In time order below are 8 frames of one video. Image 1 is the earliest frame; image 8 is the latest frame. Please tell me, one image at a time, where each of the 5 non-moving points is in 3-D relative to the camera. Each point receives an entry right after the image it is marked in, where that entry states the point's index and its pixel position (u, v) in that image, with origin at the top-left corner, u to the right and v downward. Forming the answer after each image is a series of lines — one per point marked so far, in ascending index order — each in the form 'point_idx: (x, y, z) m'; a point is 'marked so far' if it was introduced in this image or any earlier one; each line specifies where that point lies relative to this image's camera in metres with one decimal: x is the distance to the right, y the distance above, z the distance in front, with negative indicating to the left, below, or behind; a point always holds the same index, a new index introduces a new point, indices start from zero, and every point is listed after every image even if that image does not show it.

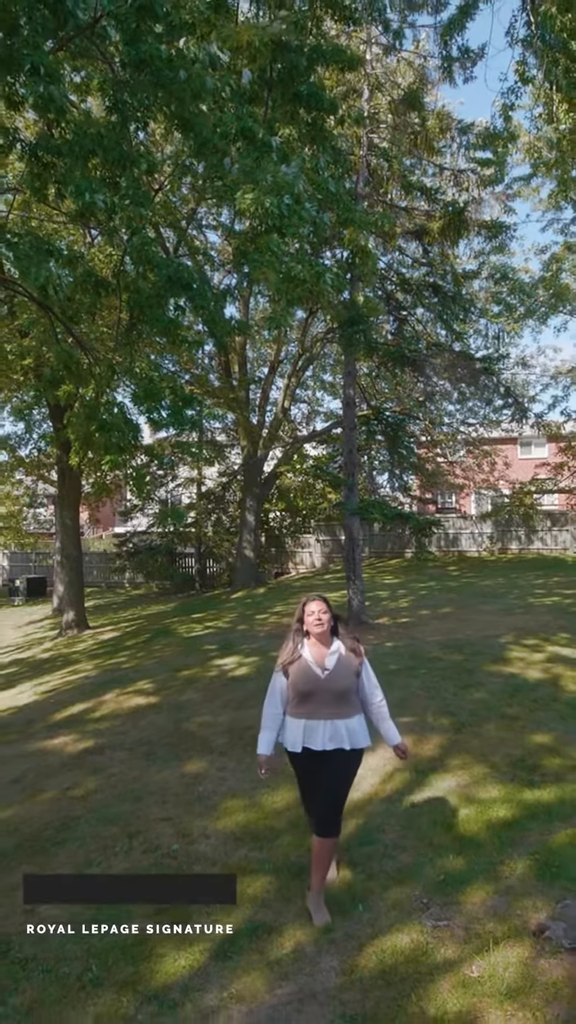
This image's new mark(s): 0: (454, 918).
0: (+0.9, -2.2, +3.6) m
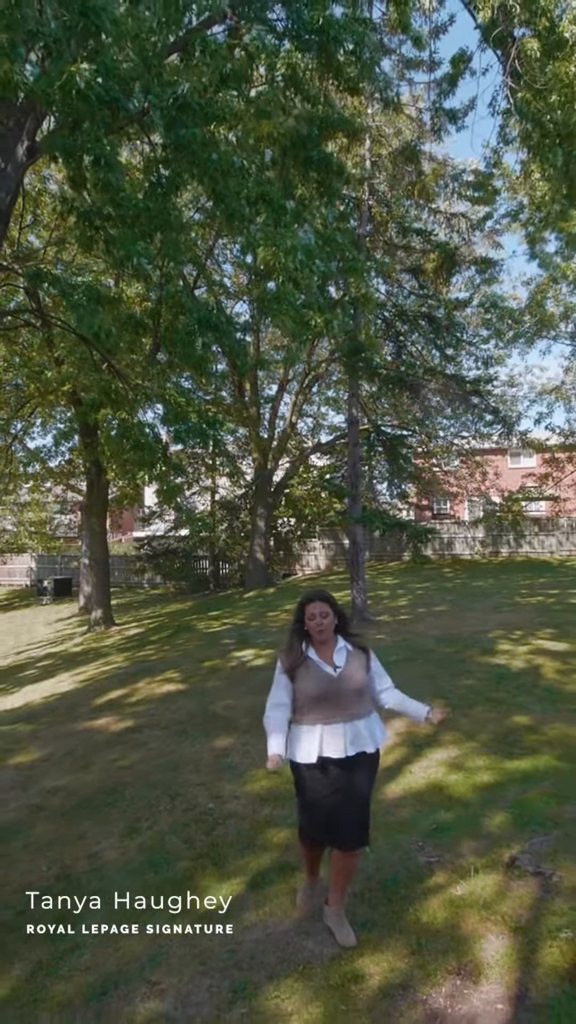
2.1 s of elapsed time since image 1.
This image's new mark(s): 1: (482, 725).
0: (+1.1, -2.3, +4.6) m
1: (+2.2, -2.4, +7.5) m
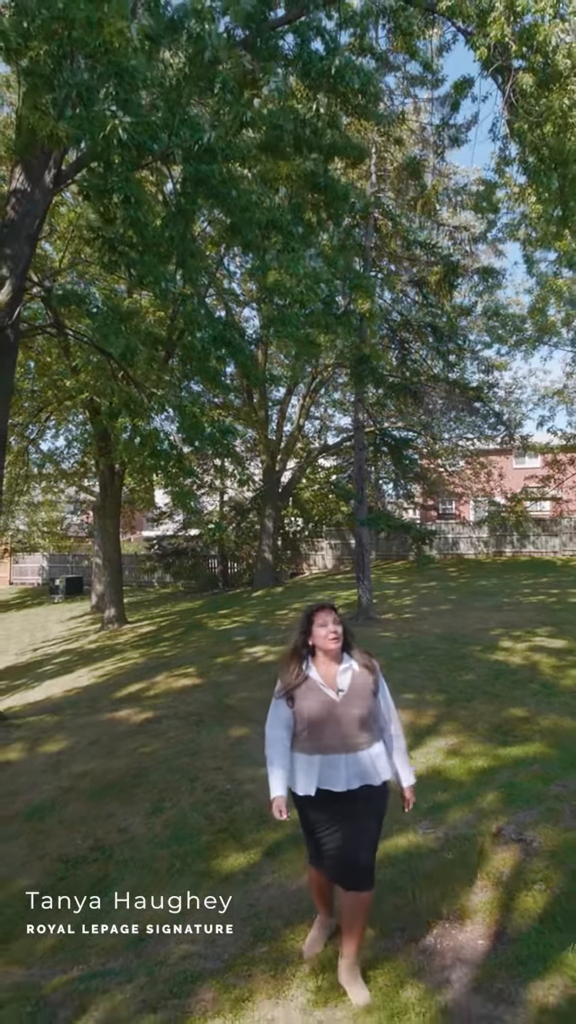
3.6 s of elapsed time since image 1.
0: (+1.2, -2.4, +5.2) m
1: (+2.3, -2.4, +8.0) m
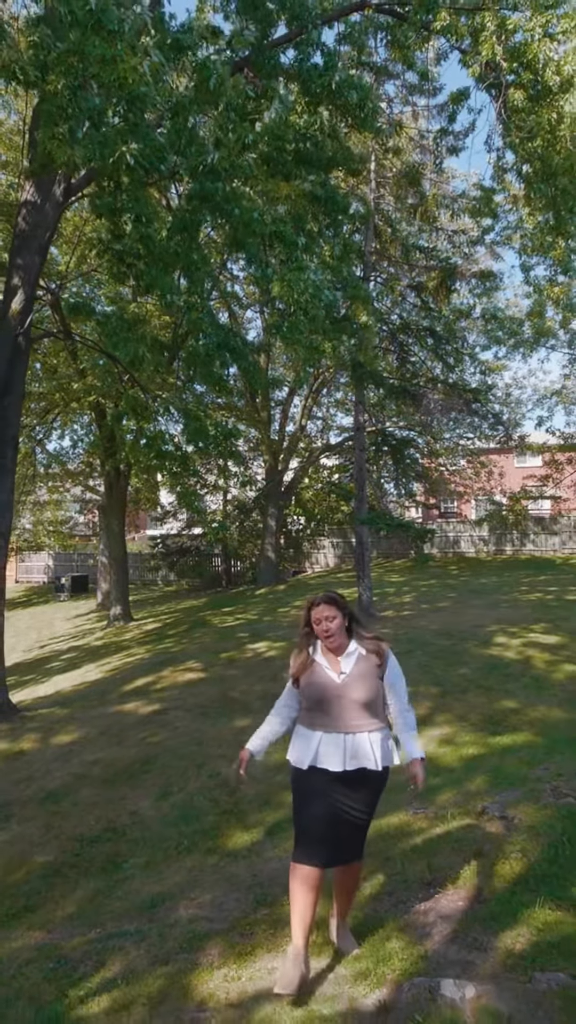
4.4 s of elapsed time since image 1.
0: (+1.2, -2.4, +5.6) m
1: (+2.3, -2.4, +8.4) m
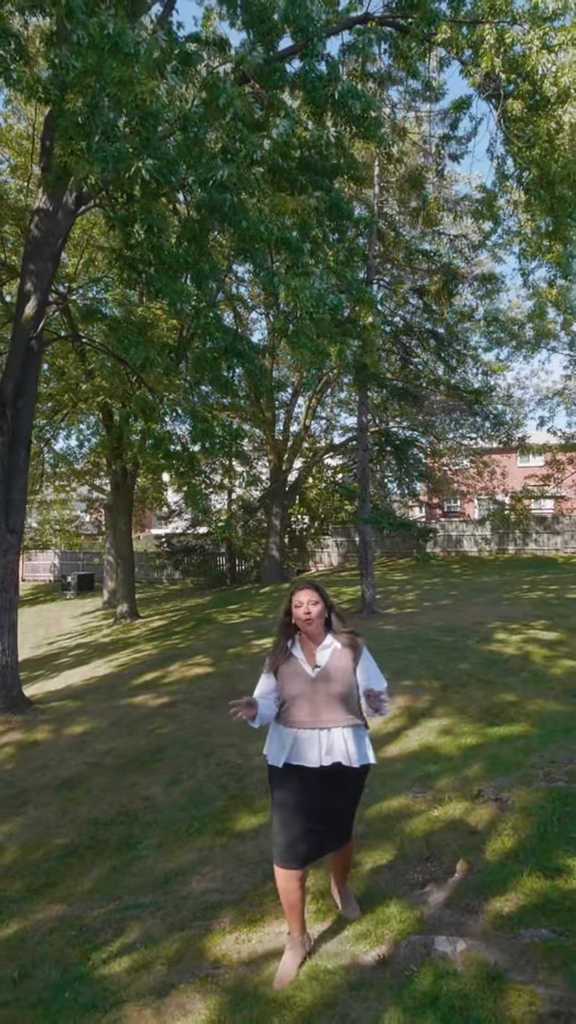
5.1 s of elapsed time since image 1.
0: (+1.2, -2.4, +5.9) m
1: (+2.4, -2.4, +8.7) m
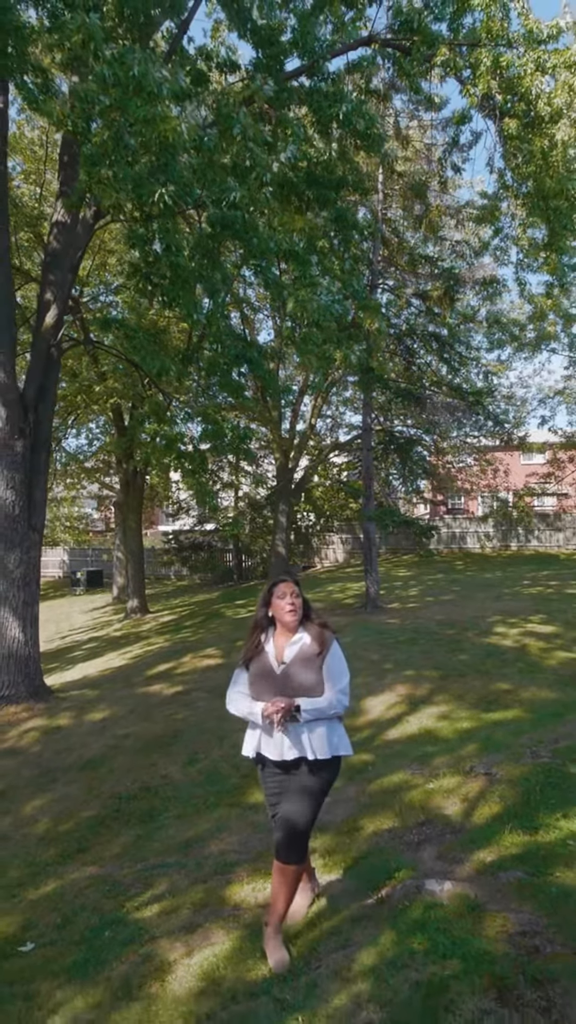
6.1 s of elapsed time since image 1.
0: (+1.3, -2.4, +6.4) m
1: (+2.5, -2.4, +9.2) m
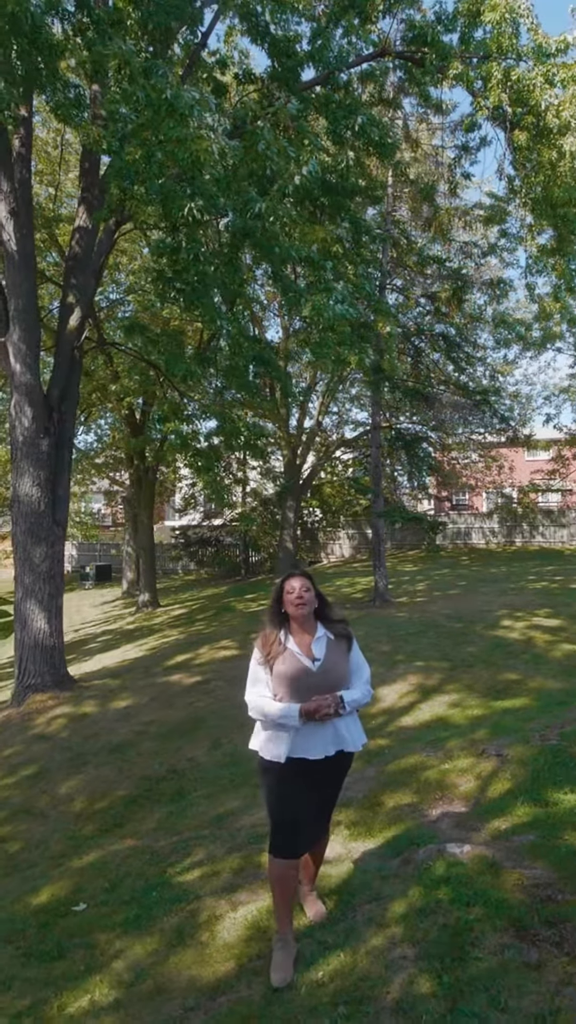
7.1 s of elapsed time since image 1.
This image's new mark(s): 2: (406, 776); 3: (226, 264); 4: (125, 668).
0: (+1.5, -2.4, +6.8) m
1: (+2.7, -2.4, +9.6) m
2: (+1.1, -2.4, +6.1) m
3: (-0.9, +3.5, +9.7) m
4: (-3.0, -2.8, +12.4) m
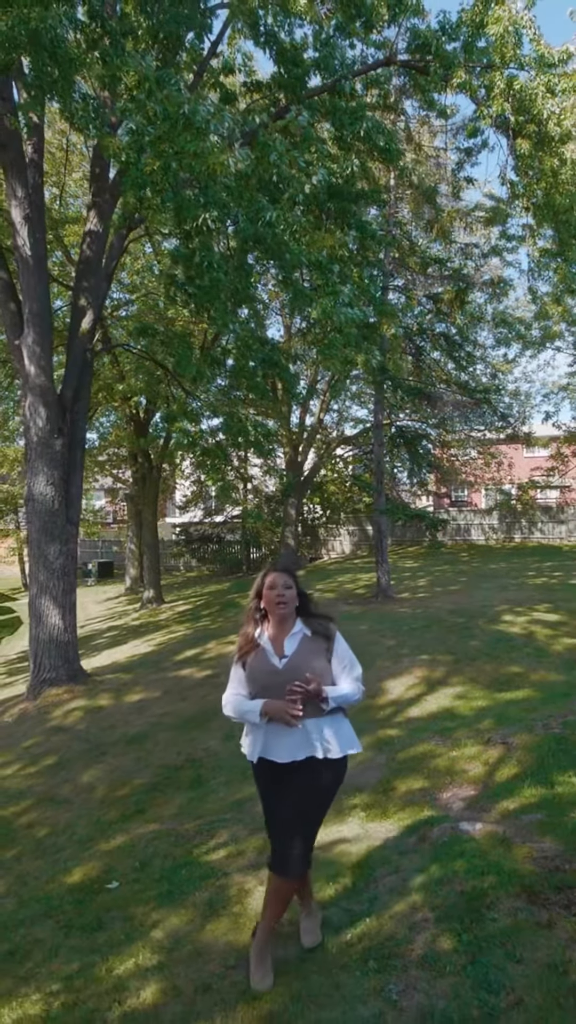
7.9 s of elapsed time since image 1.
0: (+1.7, -2.4, +7.1) m
1: (+2.8, -2.3, +9.9) m
2: (+1.2, -2.3, +6.4) m
3: (-0.8, +3.6, +10.0) m
4: (-2.8, -2.8, +12.7) m
